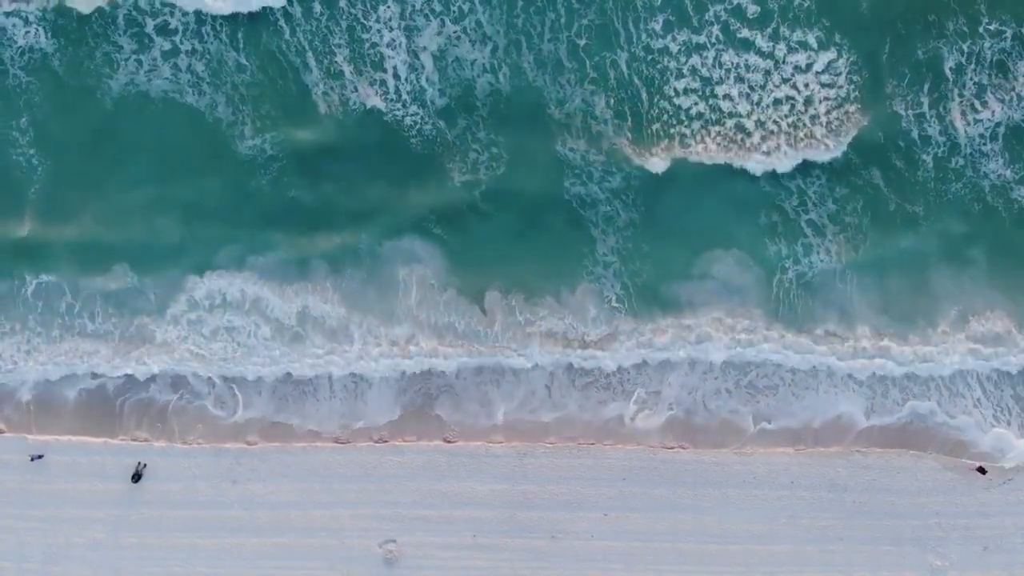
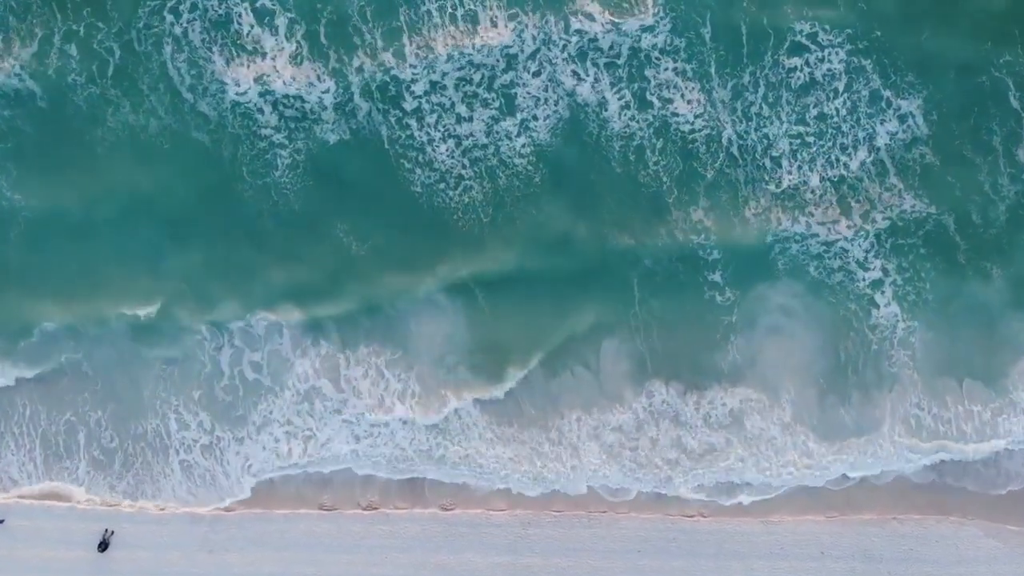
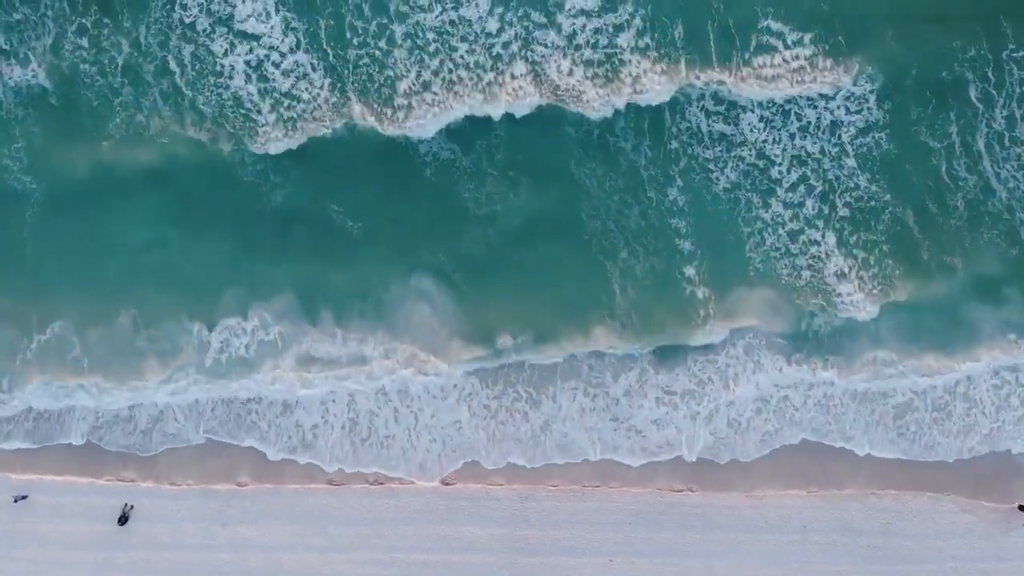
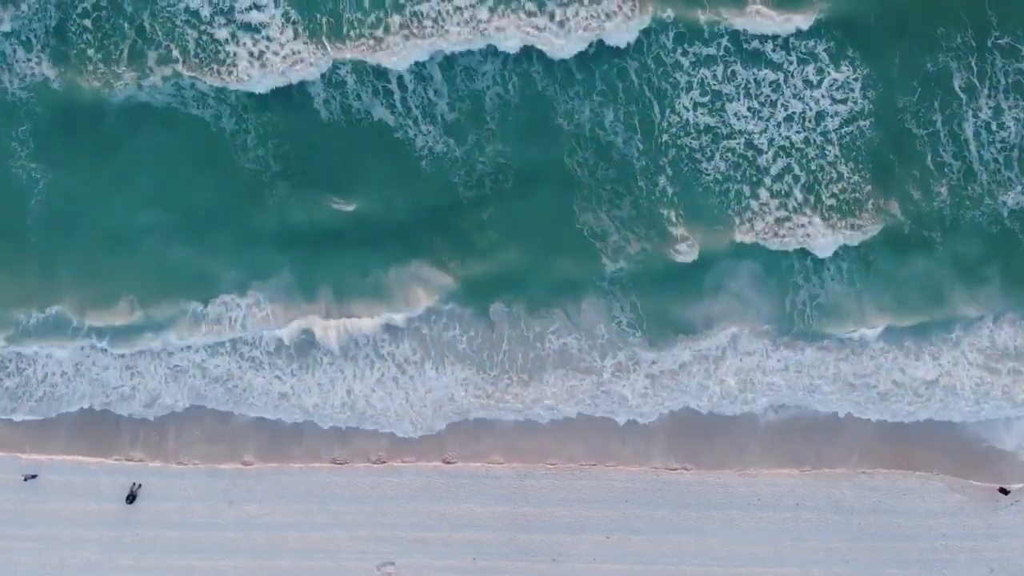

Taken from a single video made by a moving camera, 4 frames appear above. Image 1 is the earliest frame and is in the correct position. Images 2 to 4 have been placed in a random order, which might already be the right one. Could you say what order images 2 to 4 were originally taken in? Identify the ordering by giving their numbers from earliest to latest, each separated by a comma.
4, 3, 2
